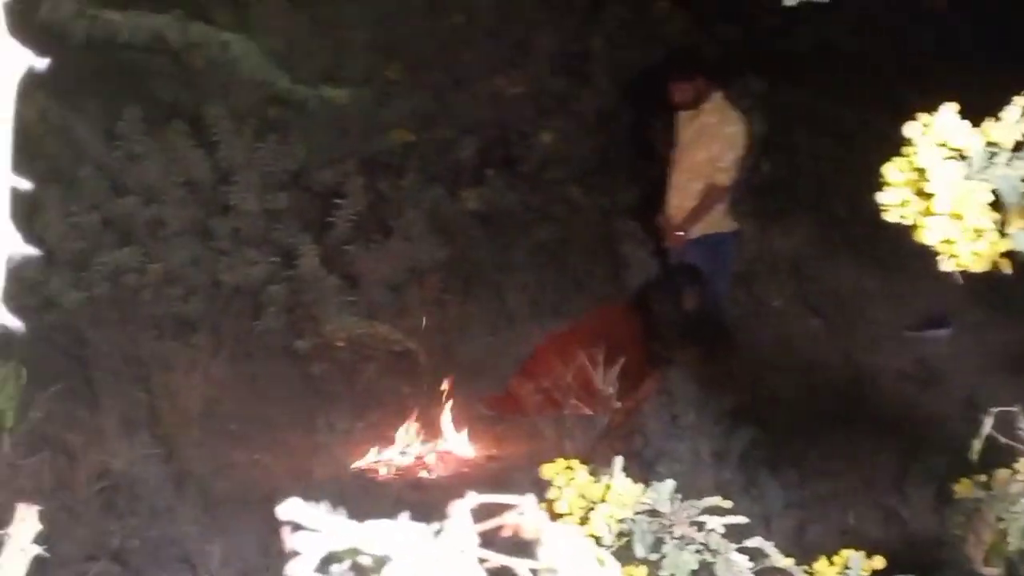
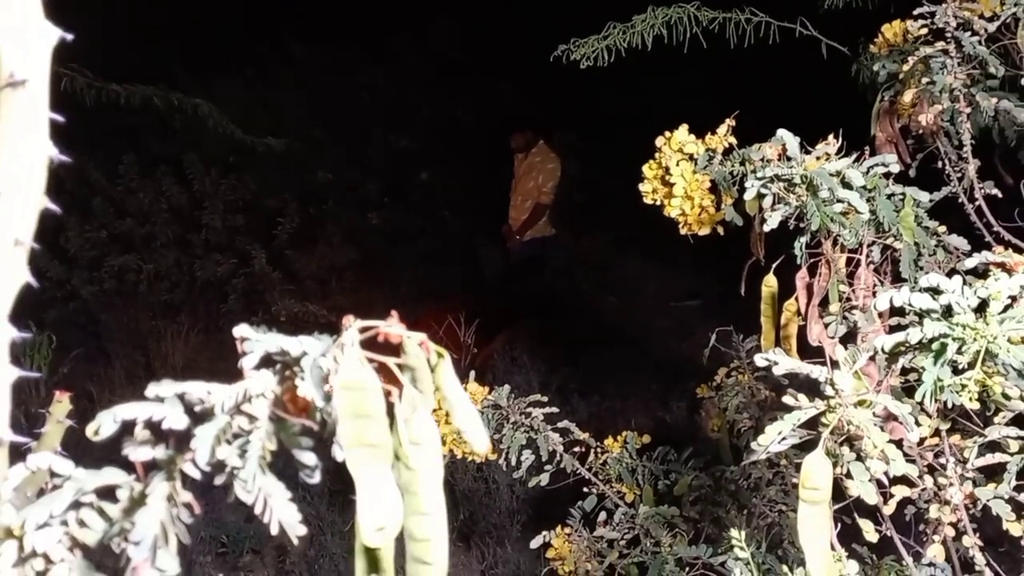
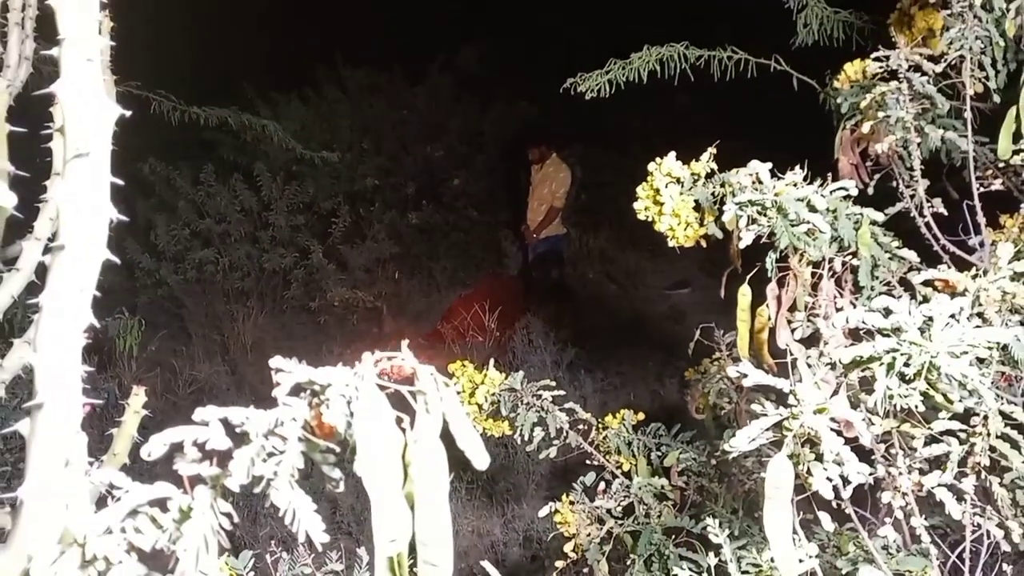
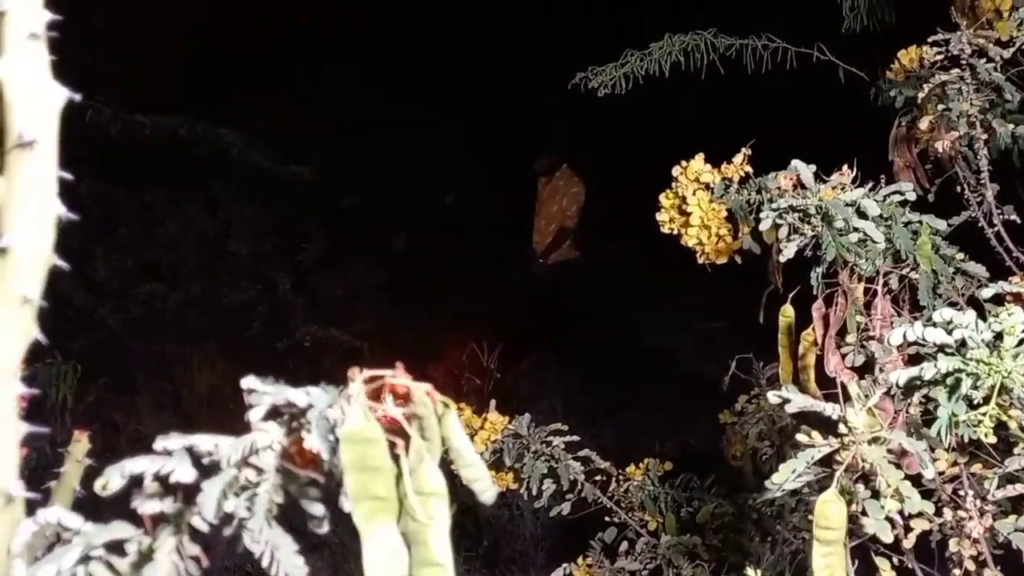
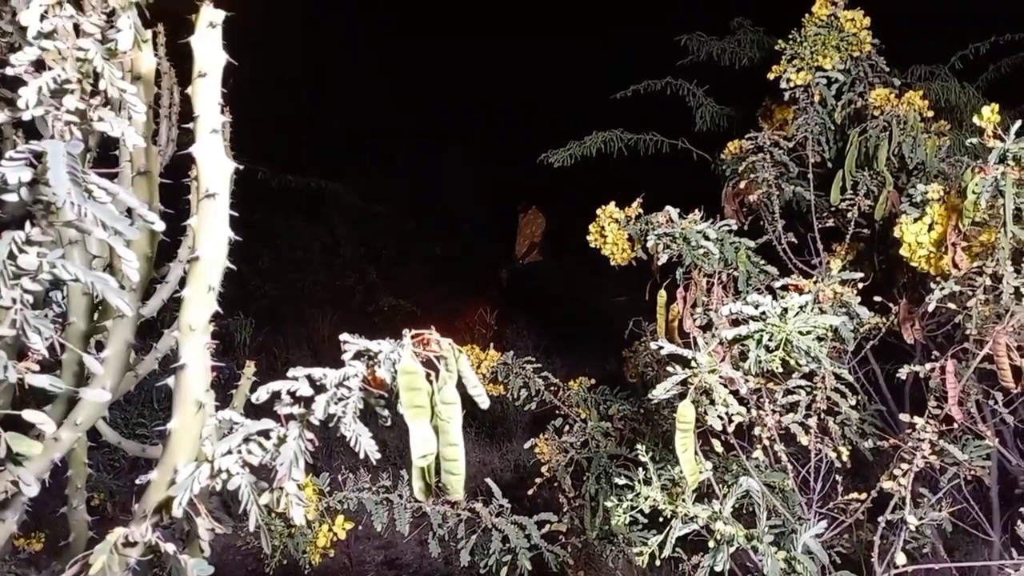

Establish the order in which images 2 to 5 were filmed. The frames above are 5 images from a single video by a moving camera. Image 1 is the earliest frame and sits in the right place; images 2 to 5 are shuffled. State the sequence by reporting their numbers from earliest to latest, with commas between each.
3, 5, 4, 2
